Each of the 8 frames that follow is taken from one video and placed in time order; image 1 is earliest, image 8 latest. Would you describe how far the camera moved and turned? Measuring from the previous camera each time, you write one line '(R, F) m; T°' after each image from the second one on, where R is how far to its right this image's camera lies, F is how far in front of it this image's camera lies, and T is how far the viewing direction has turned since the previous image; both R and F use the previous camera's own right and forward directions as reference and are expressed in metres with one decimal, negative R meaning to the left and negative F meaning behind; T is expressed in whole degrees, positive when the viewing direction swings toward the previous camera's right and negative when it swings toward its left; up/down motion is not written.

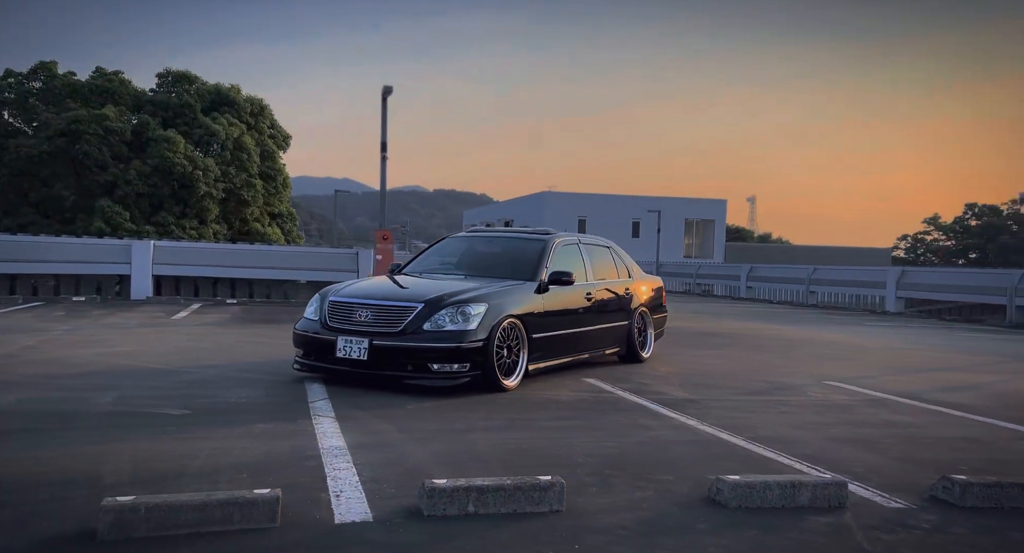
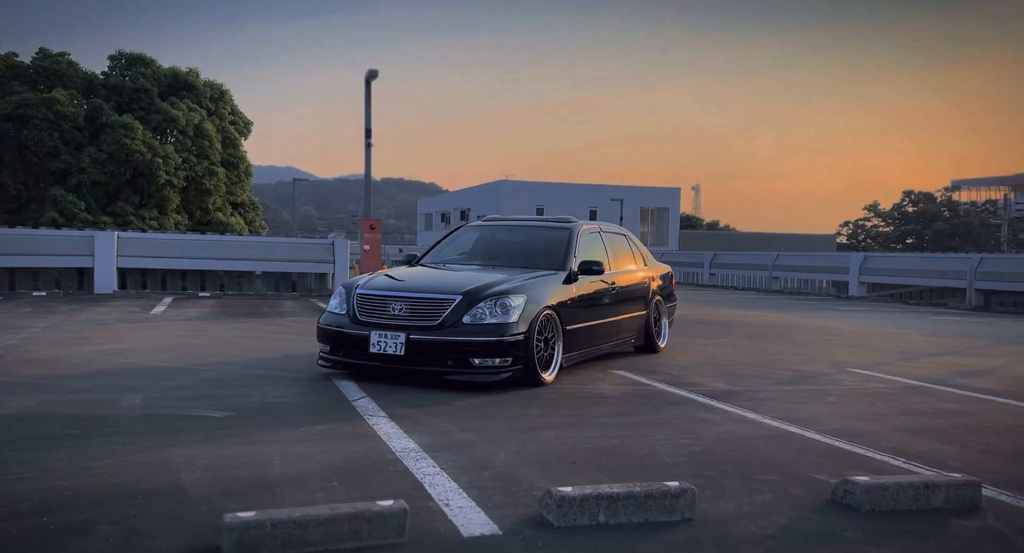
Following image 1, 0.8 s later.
(-0.8, +0.3) m; +4°
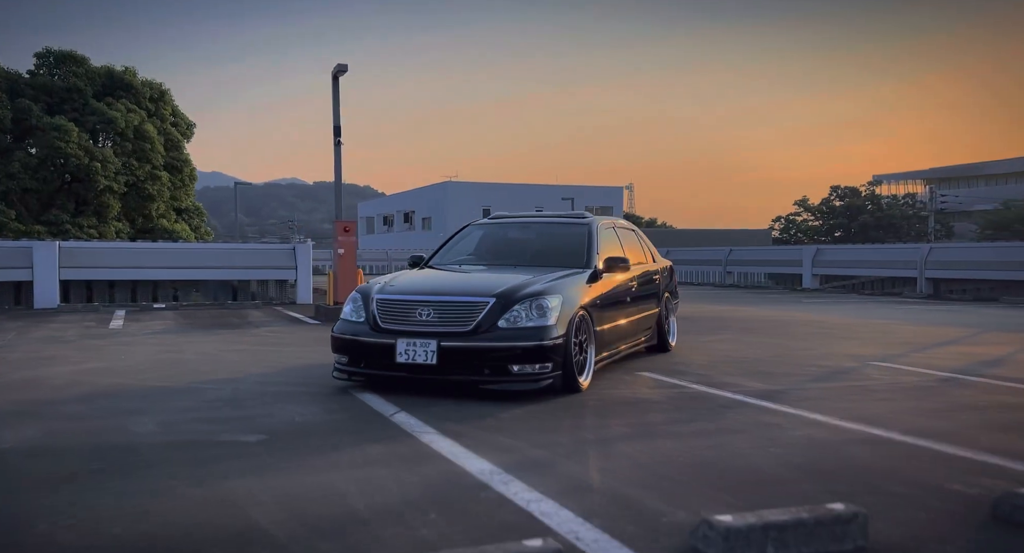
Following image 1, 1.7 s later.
(-0.8, +0.5) m; +4°
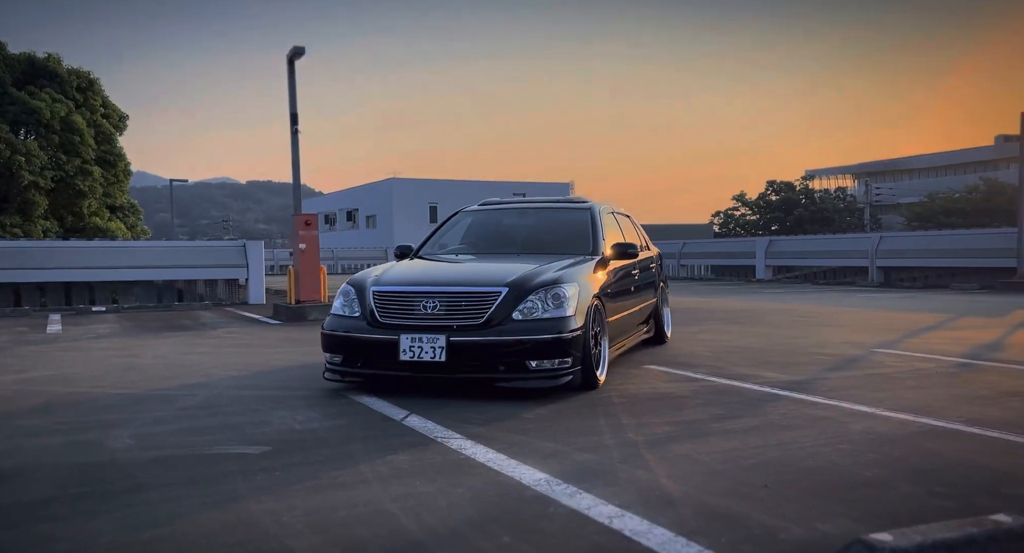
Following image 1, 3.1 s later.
(-0.5, +0.5) m; +4°
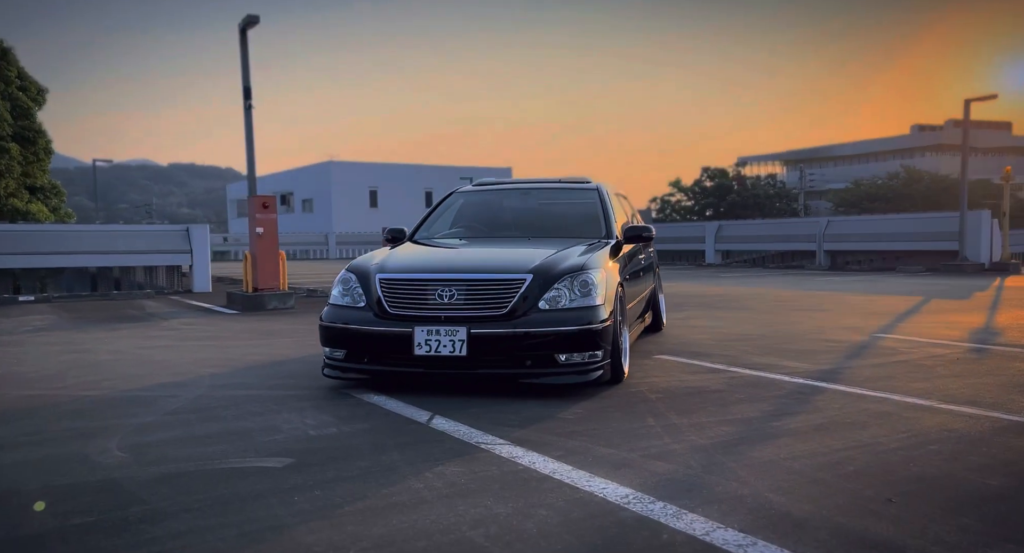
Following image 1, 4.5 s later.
(-0.6, +0.5) m; +5°
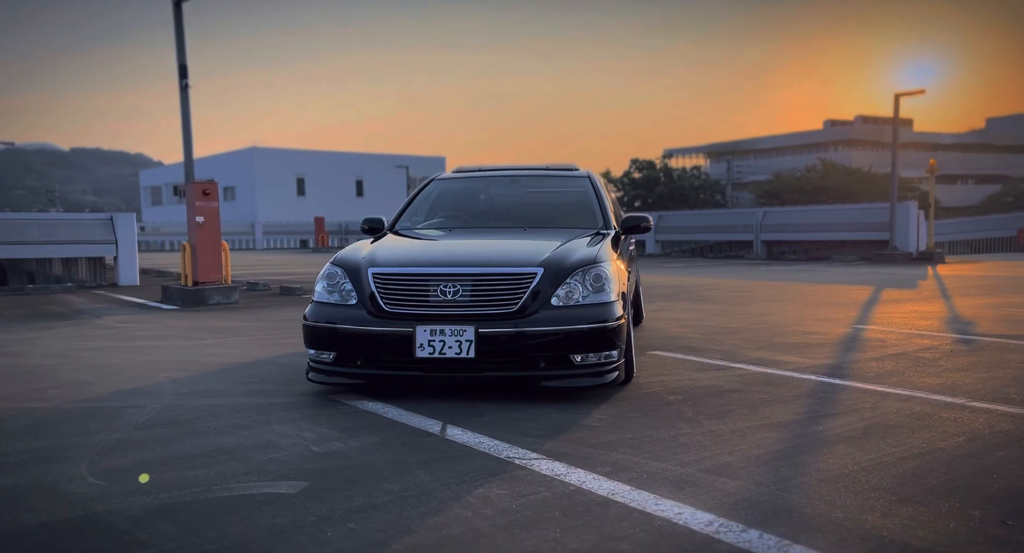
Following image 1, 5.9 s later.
(-0.5, +0.5) m; +5°
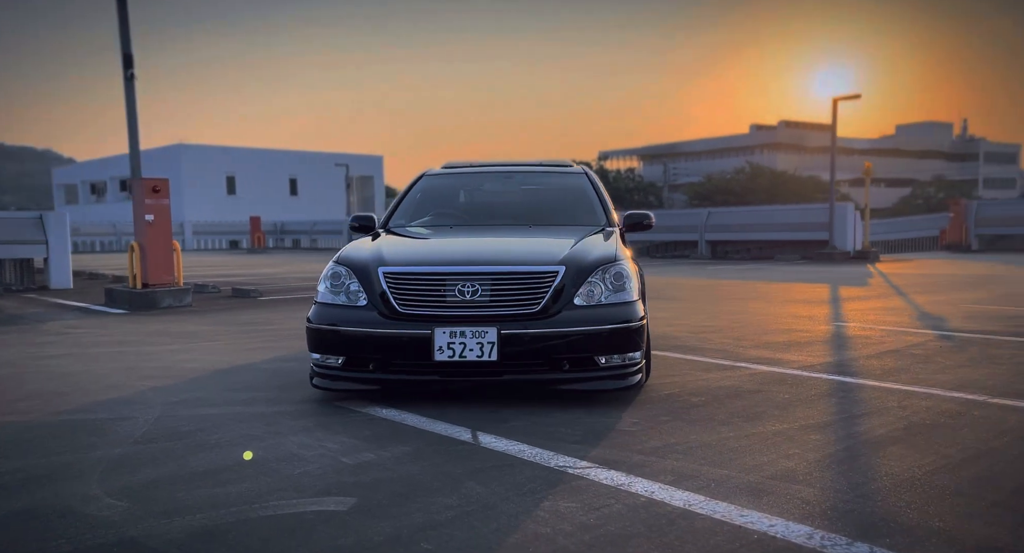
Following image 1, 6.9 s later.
(-0.5, +0.2) m; +5°
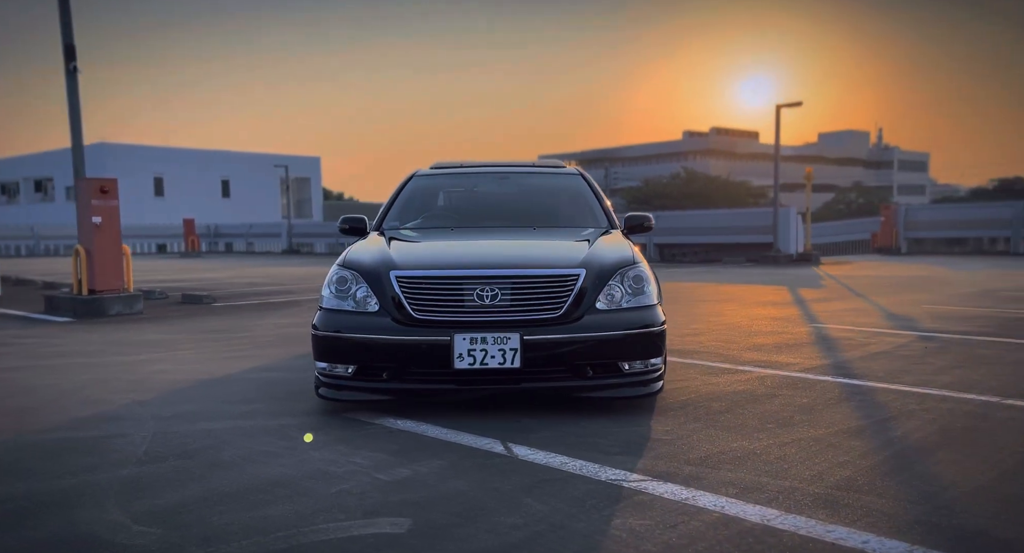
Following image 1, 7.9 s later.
(-0.5, +0.2) m; +5°
